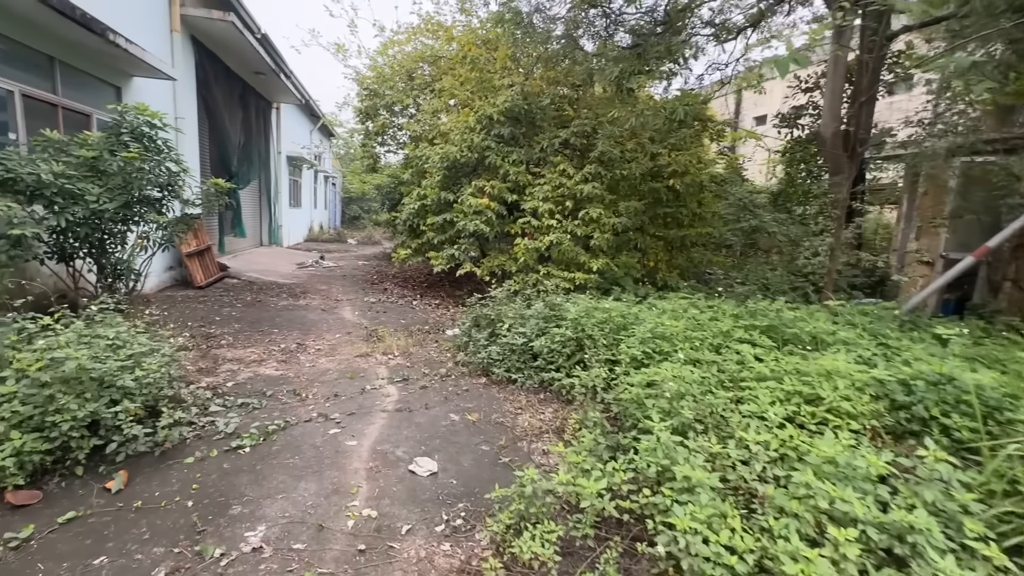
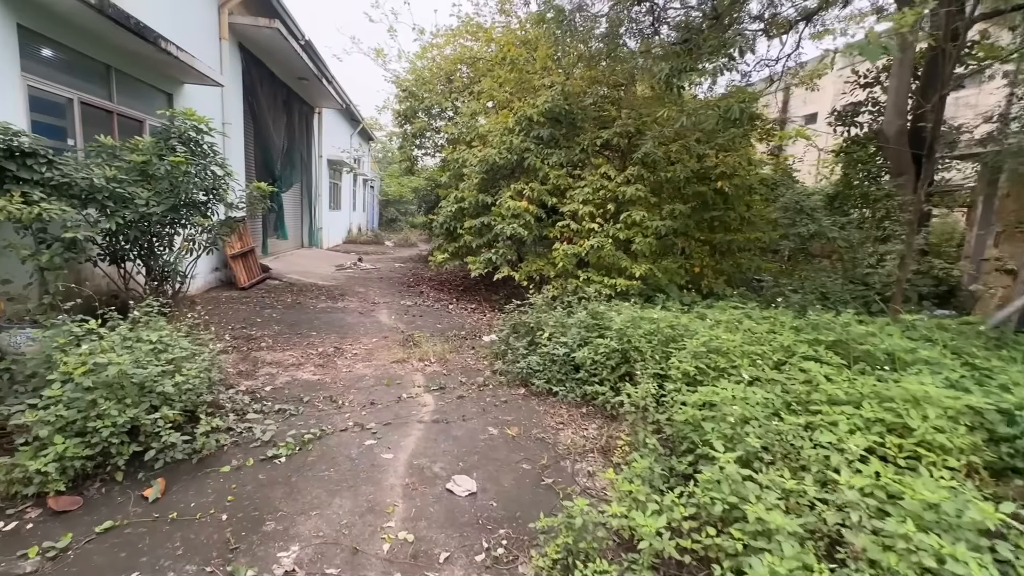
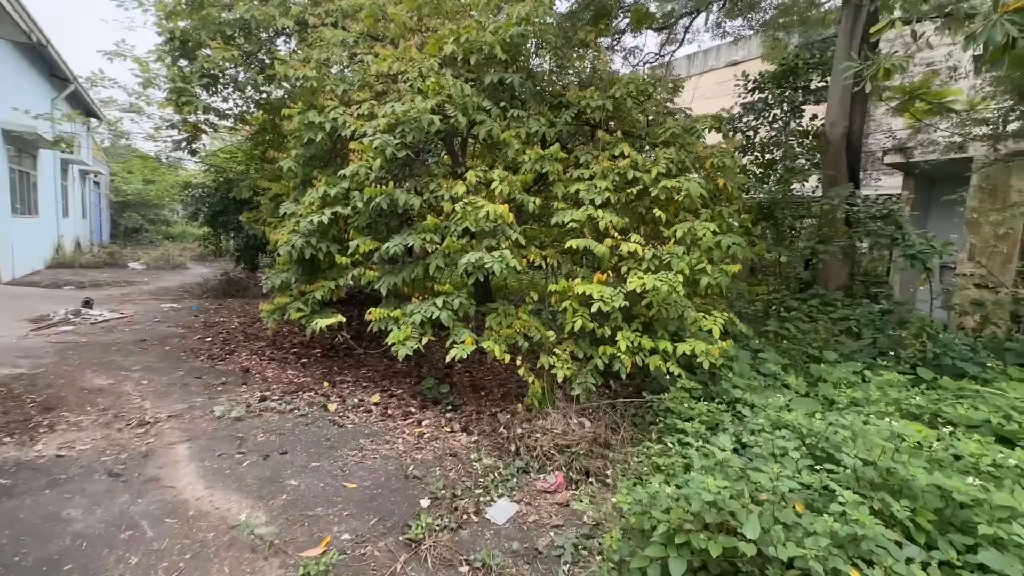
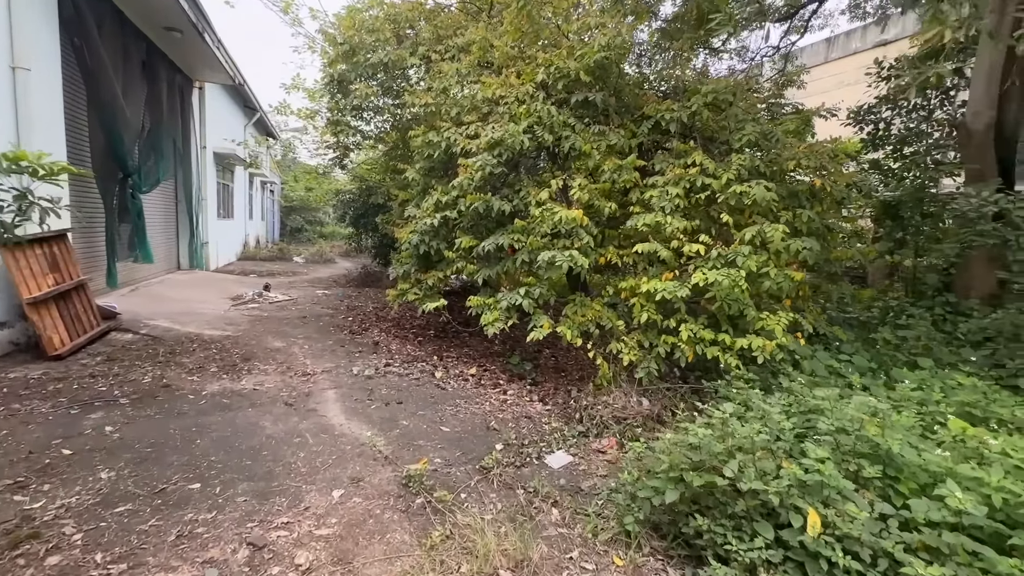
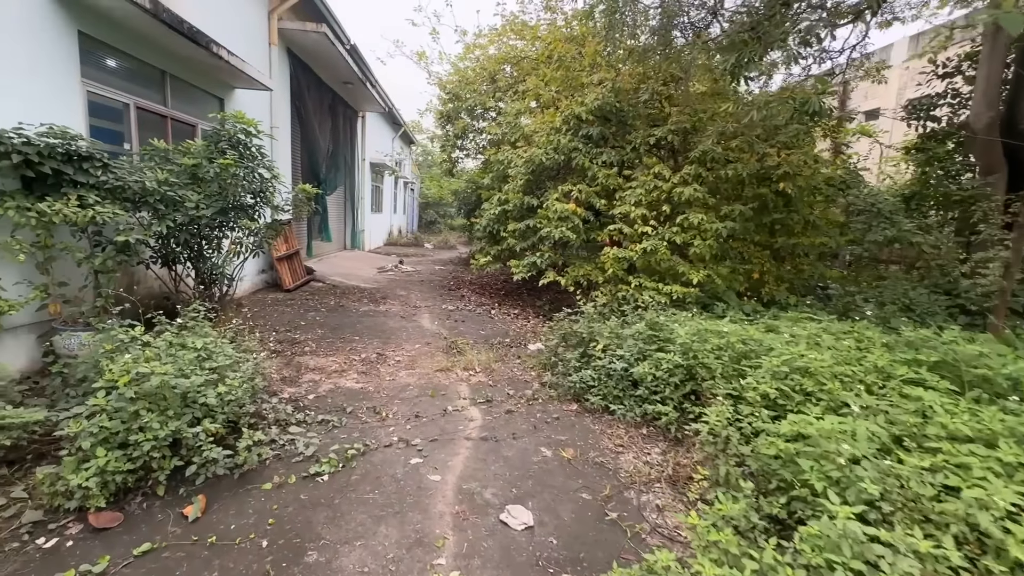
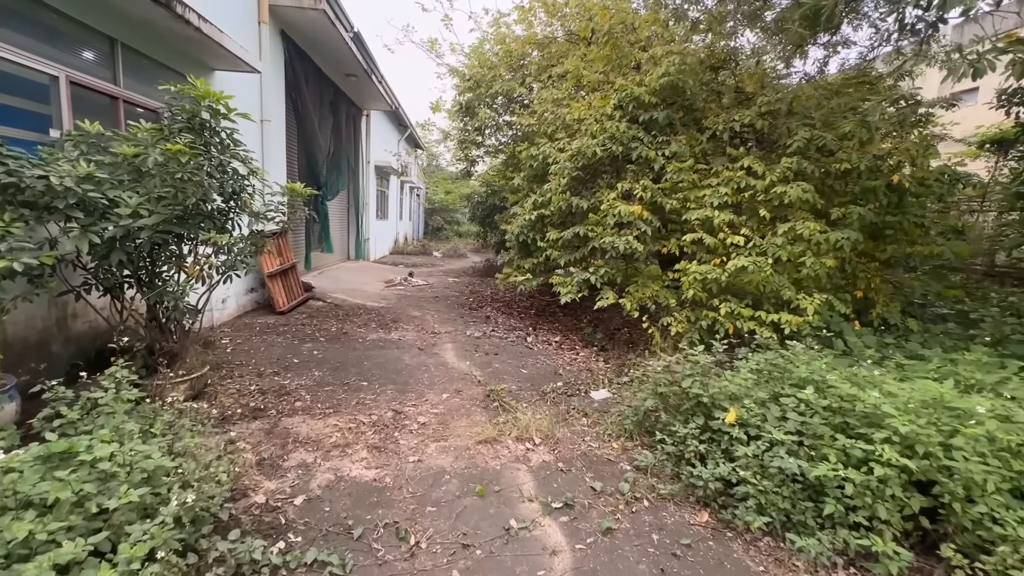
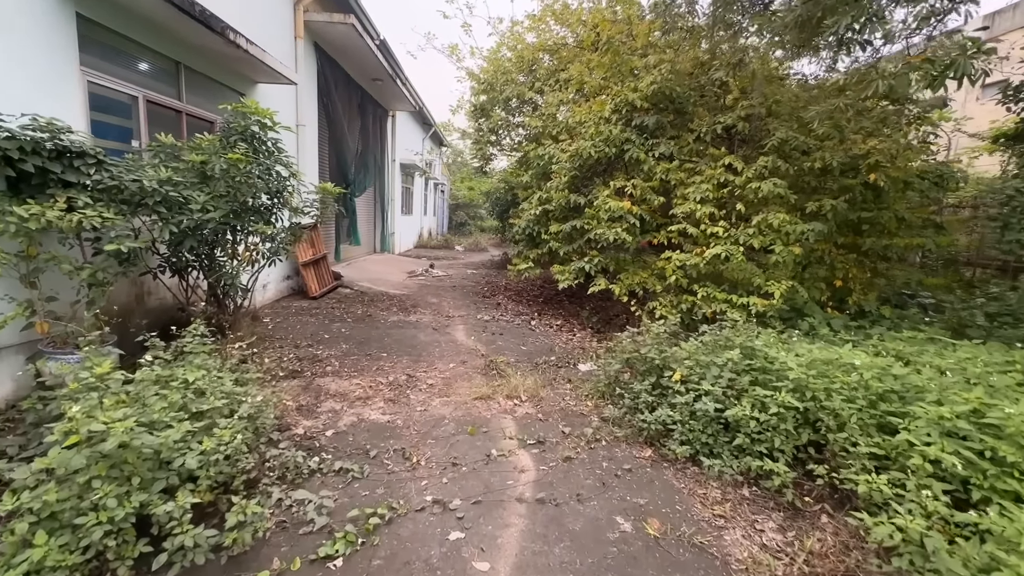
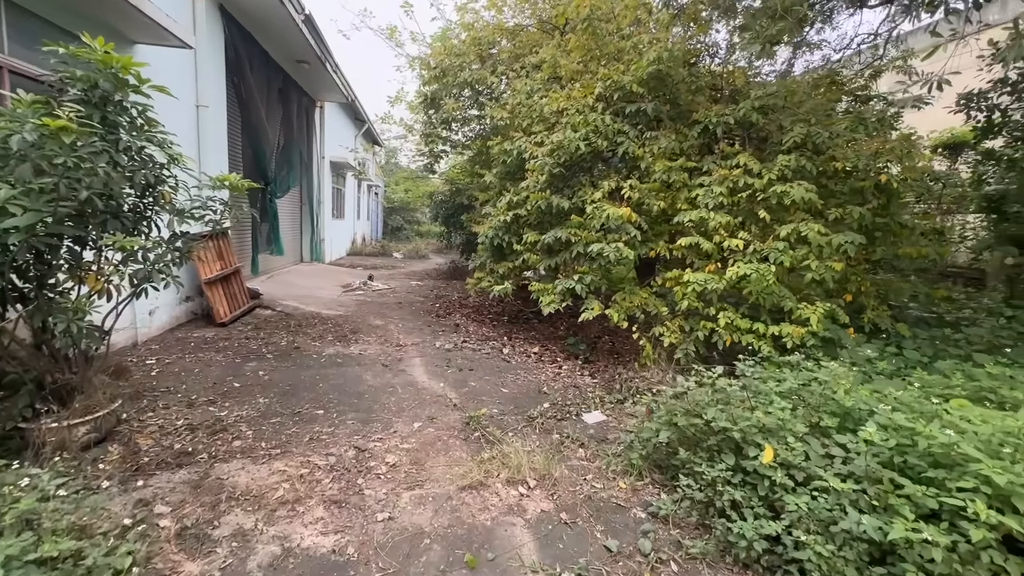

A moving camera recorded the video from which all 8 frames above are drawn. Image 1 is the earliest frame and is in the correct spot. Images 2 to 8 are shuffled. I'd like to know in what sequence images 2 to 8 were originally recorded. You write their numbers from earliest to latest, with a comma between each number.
2, 5, 7, 6, 8, 4, 3
